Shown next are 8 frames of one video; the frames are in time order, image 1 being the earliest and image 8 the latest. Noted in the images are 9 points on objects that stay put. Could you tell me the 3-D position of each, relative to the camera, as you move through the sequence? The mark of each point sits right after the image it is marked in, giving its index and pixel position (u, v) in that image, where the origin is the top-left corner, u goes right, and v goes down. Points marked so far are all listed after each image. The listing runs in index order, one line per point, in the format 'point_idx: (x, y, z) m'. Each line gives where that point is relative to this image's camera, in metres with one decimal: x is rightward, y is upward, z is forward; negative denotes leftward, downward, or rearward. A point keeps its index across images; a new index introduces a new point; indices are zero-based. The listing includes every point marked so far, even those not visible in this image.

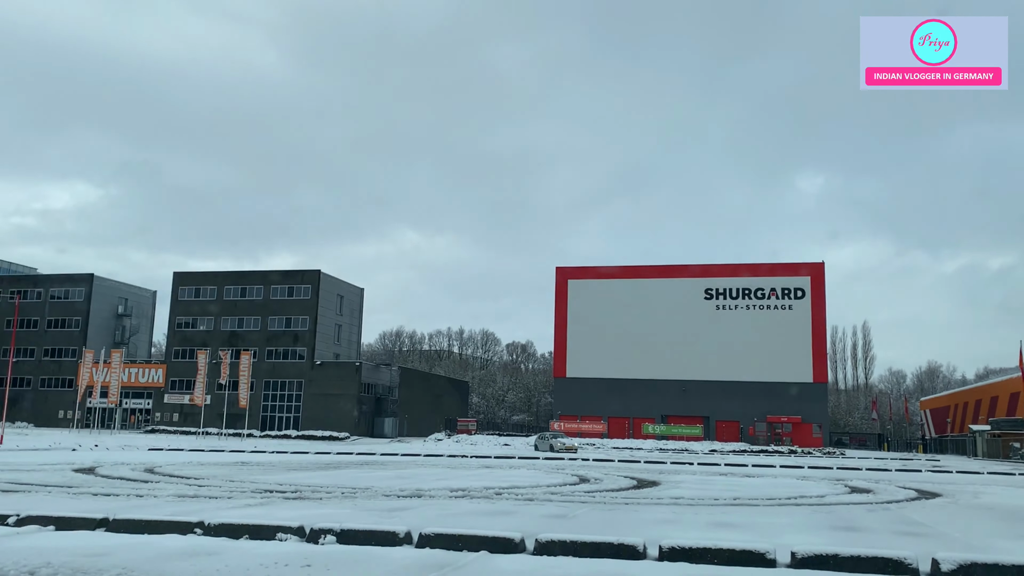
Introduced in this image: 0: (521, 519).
0: (+0.1, -2.8, +10.3) m
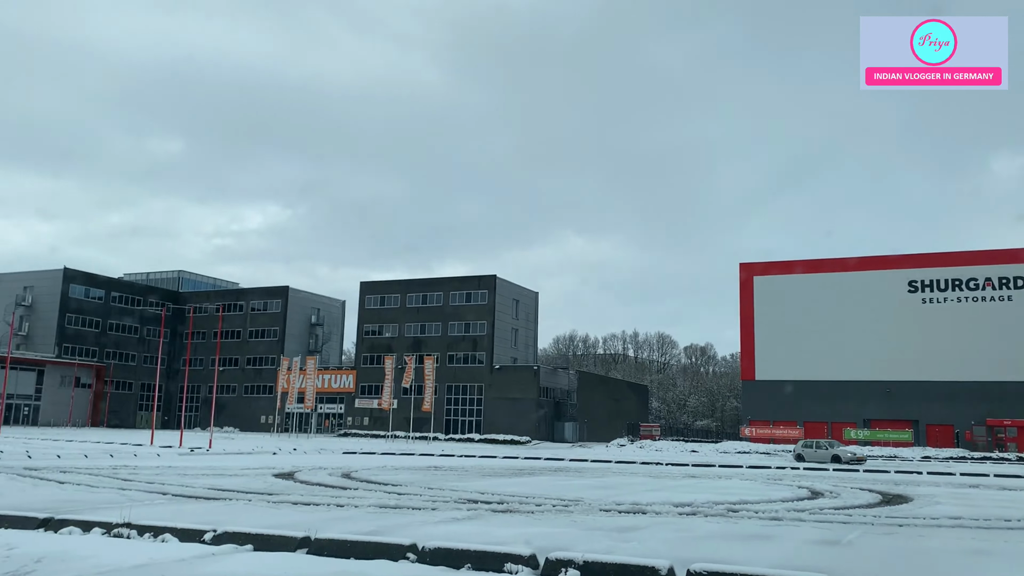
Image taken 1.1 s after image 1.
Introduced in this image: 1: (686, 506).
0: (+2.7, -2.5, +8.3) m
1: (+2.6, -3.2, +12.6) m
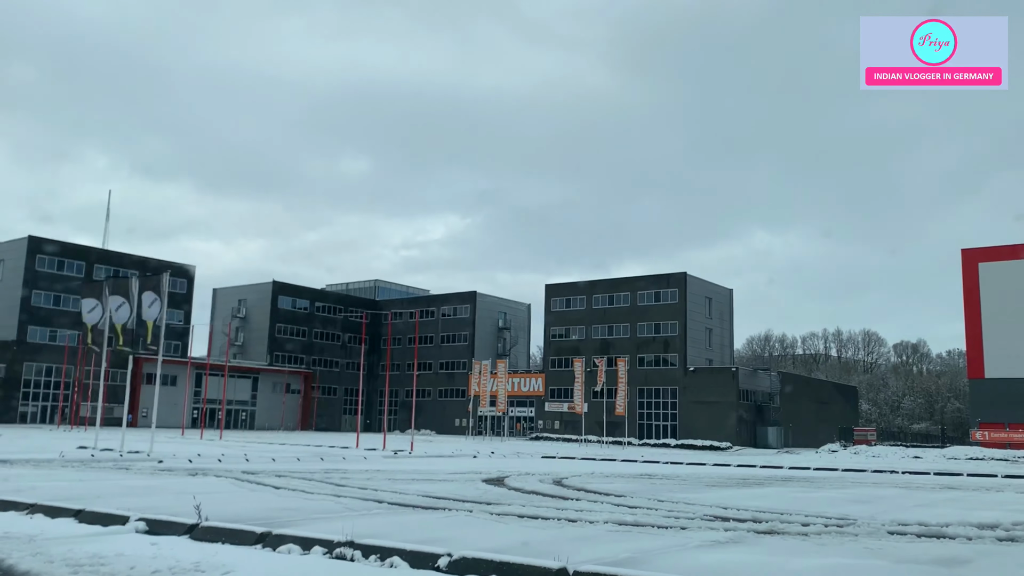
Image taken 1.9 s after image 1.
0: (+4.9, -2.2, +6.0) m
1: (+5.7, -2.8, +10.2) m
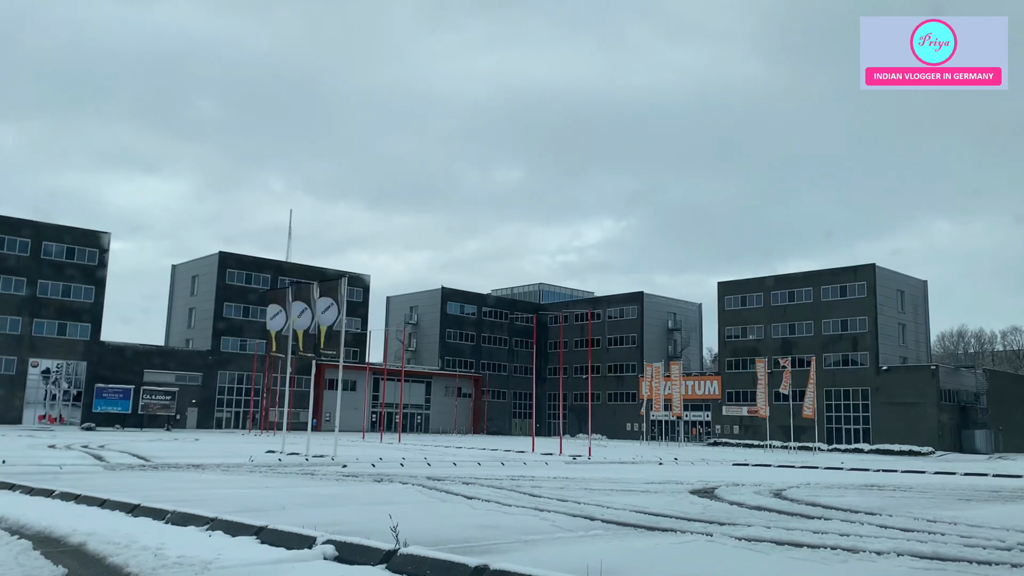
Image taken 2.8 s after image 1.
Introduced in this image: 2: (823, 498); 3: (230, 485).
0: (+6.4, -1.7, +3.1) m
1: (+8.0, -2.4, +7.1) m
2: (+5.4, -3.7, +15.1) m
3: (-4.8, -3.4, +14.8) m
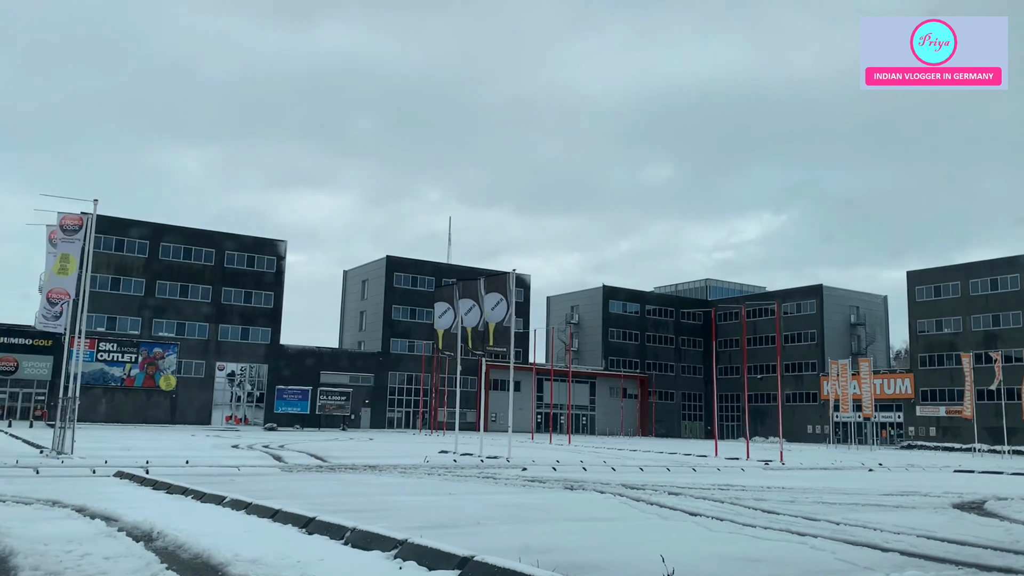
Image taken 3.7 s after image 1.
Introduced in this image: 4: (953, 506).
0: (+7.4, -1.1, -0.3) m
1: (+9.6, -1.8, +3.3) m
2: (+8.6, -3.1, +11.7) m
3: (-1.6, -3.1, +13.3) m
4: (+7.0, -3.4, +13.6) m
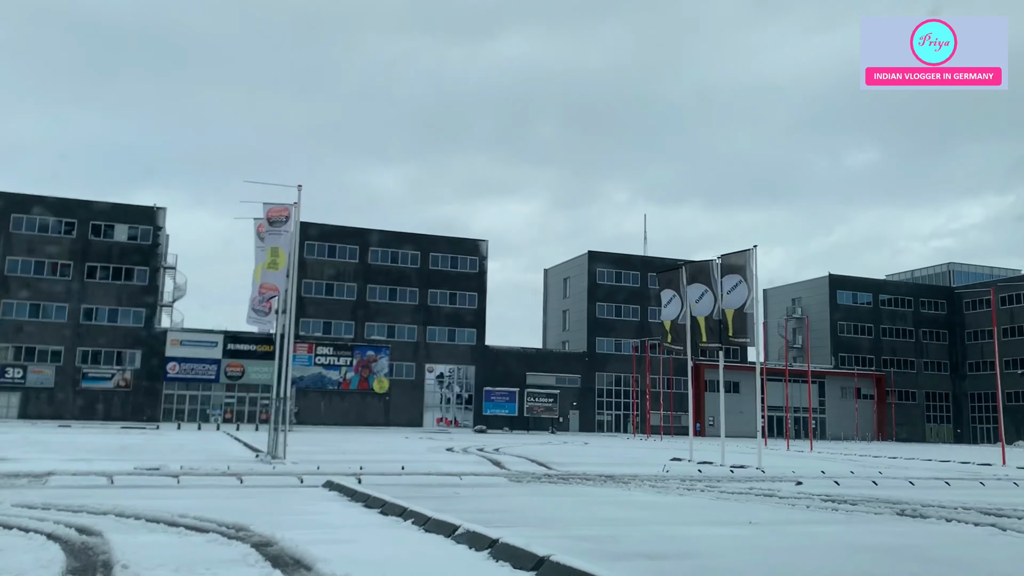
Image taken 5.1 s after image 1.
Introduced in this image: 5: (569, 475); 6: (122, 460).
0: (+7.7, -0.3, -5.6) m
1: (+10.7, -0.8, -2.5) m
2: (+11.6, -2.2, +5.8) m
3: (+2.1, -2.6, +9.7) m
4: (+10.5, -2.6, +8.1) m
5: (+1.2, -4.0, +18.6) m
6: (-9.0, -4.0, +19.9) m
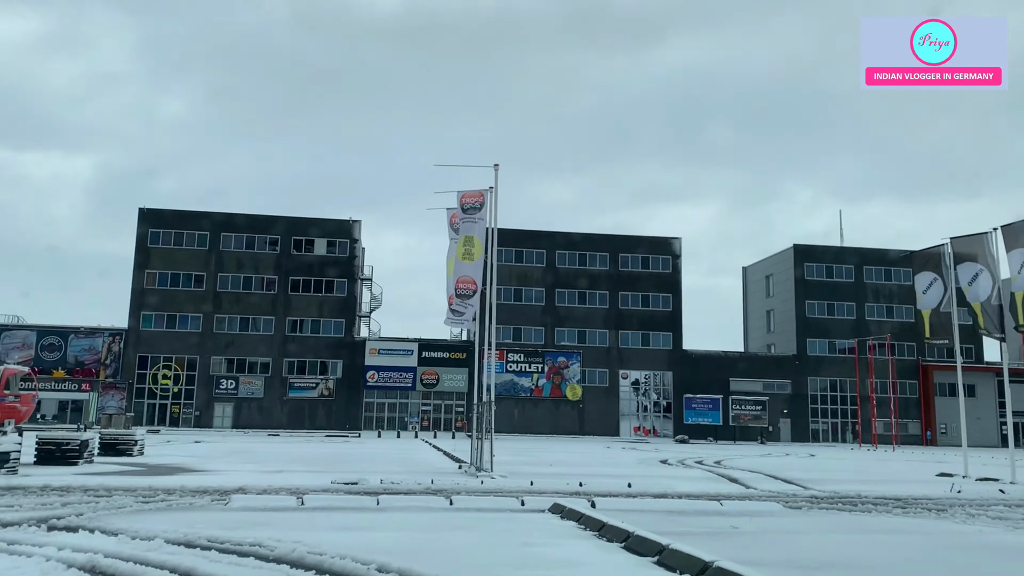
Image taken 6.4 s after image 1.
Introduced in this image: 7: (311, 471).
0: (+6.8, +0.6, -10.3) m
1: (+10.4, +0.1, -7.9) m
2: (+13.1, -1.3, 0.0) m
3: (+4.6, -2.0, +5.8) m
4: (+12.5, -1.7, +2.5) m
5: (+5.7, -3.6, +14.6) m
6: (-4.1, -3.9, +18.1) m
7: (-4.3, -3.9, +18.4) m
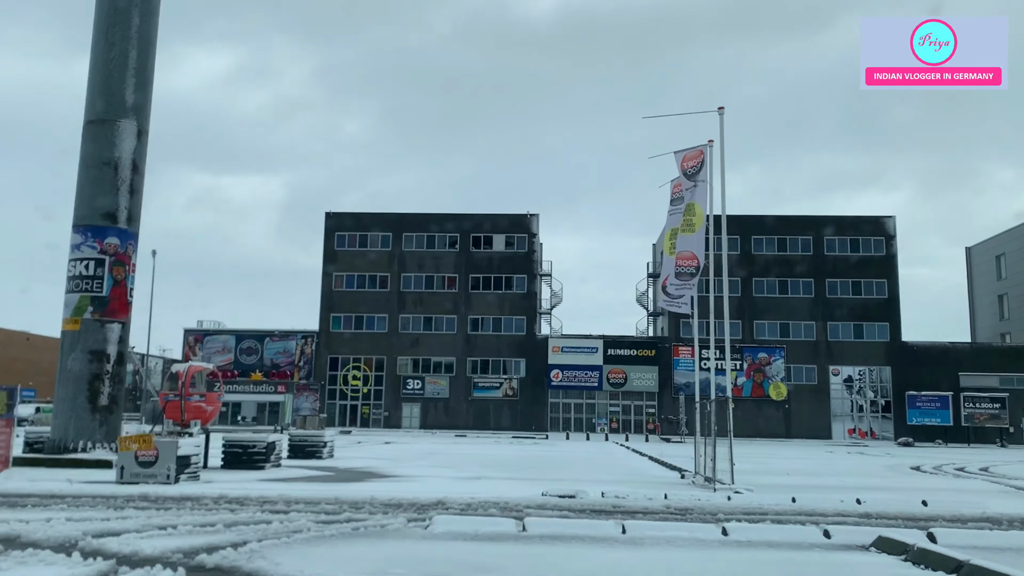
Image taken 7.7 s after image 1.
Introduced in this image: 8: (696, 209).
0: (+5.1, +1.3, -14.5) m
1: (+9.1, +1.0, -12.9) m
2: (+13.4, -0.3, -5.7) m
3: (+6.2, -1.3, +1.6) m
4: (+13.2, -0.8, -3.1) m
5: (+9.0, -2.8, +10.1) m
6: (+0.2, -3.4, +15.4) m
7: (0.0, -3.5, +15.8) m
8: (+3.9, +1.7, +18.8) m
